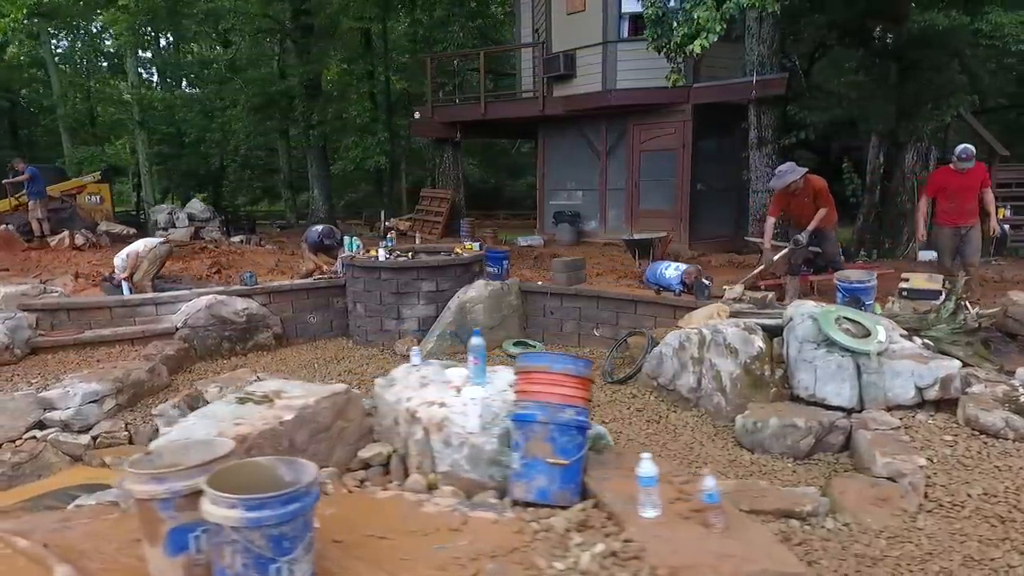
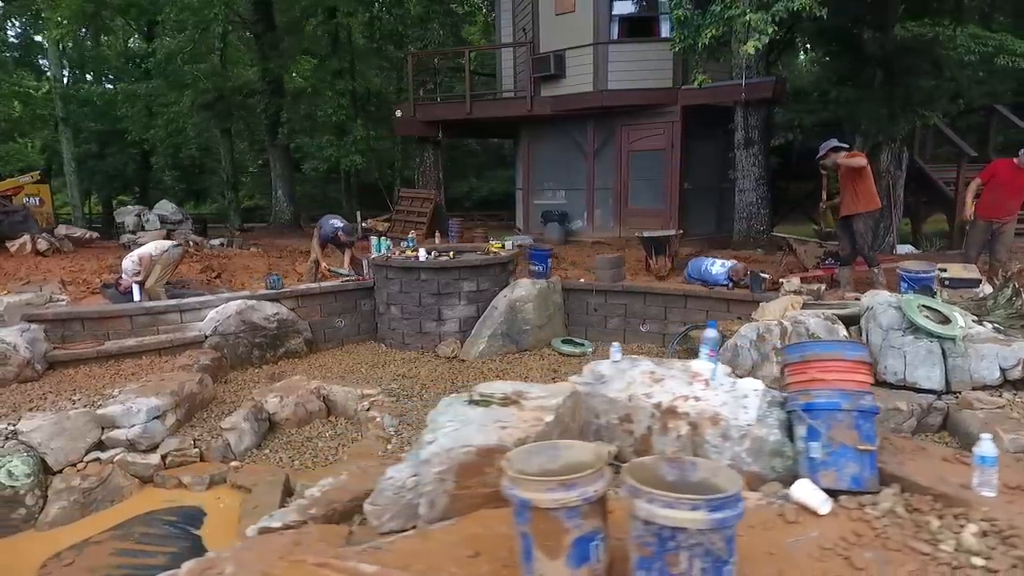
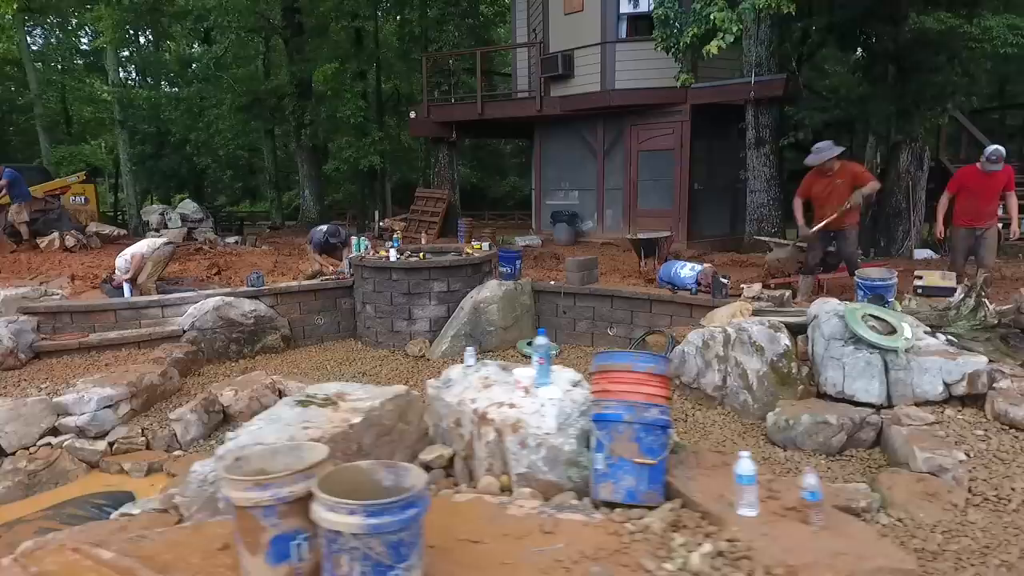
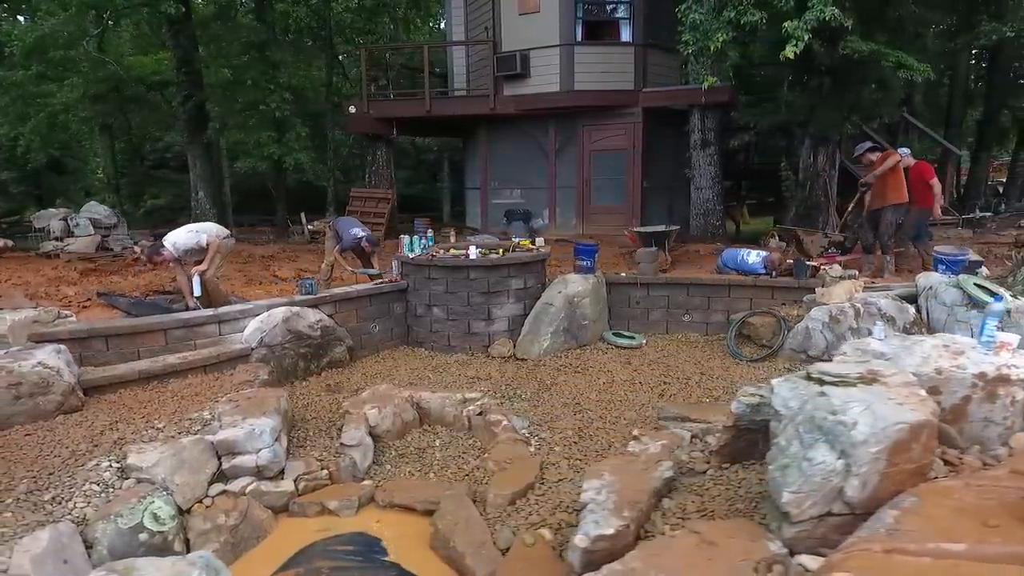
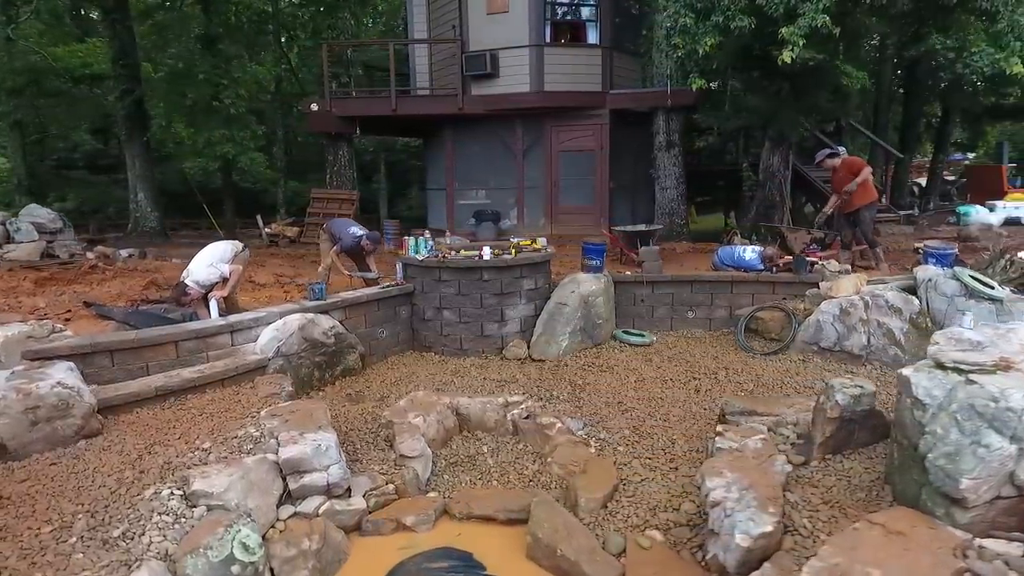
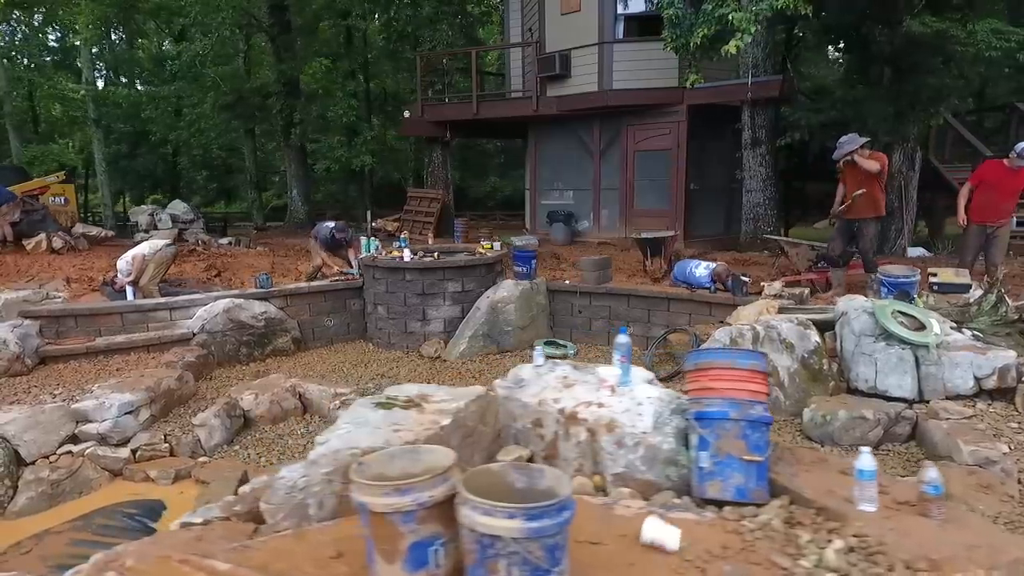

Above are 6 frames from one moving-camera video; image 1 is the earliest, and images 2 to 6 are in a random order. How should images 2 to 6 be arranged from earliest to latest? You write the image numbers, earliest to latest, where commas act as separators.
3, 6, 2, 4, 5
